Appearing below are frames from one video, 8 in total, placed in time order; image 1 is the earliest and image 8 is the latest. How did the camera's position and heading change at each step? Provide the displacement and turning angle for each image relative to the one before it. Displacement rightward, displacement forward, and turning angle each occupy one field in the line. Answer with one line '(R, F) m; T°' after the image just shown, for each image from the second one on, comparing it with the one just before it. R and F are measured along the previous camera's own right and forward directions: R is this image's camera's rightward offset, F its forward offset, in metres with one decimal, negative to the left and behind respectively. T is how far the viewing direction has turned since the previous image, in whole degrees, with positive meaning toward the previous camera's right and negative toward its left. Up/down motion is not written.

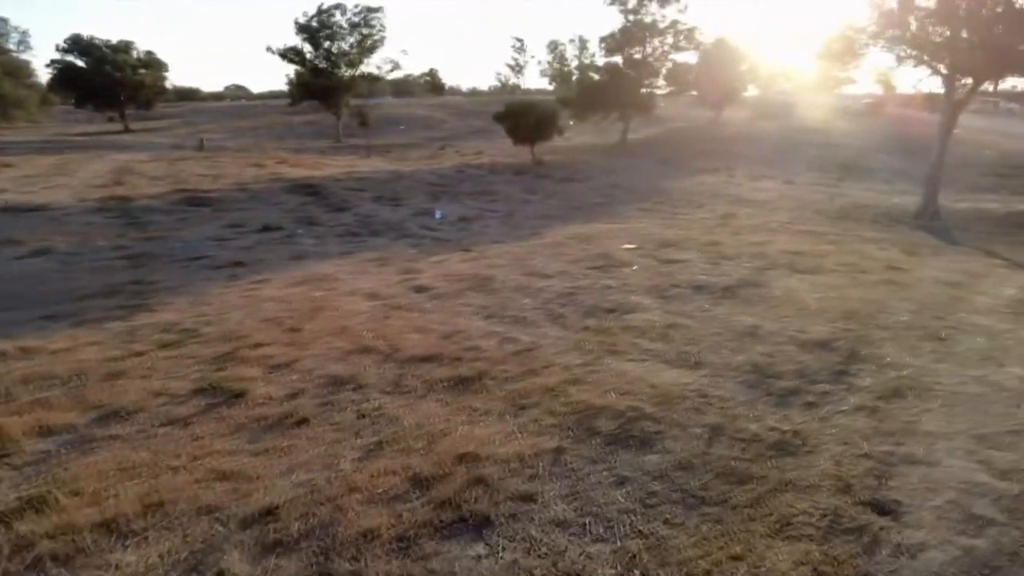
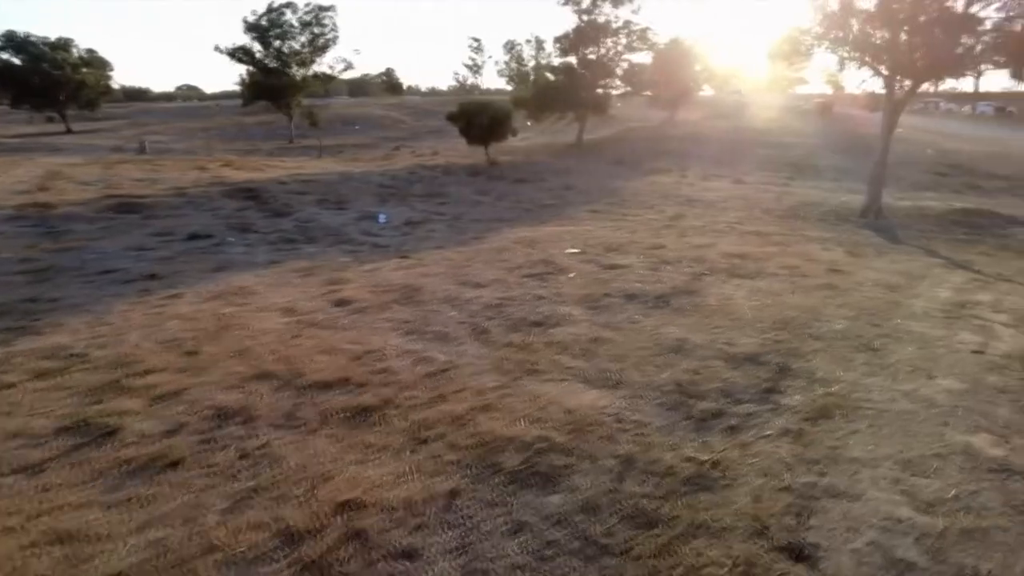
(+0.5, +0.5) m; +3°
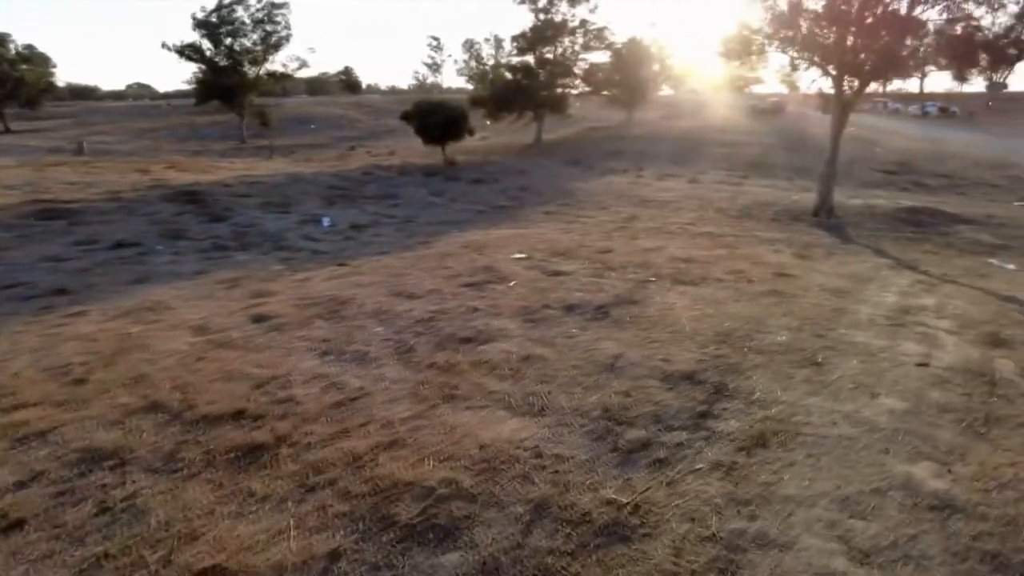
(+0.4, +0.5) m; +3°
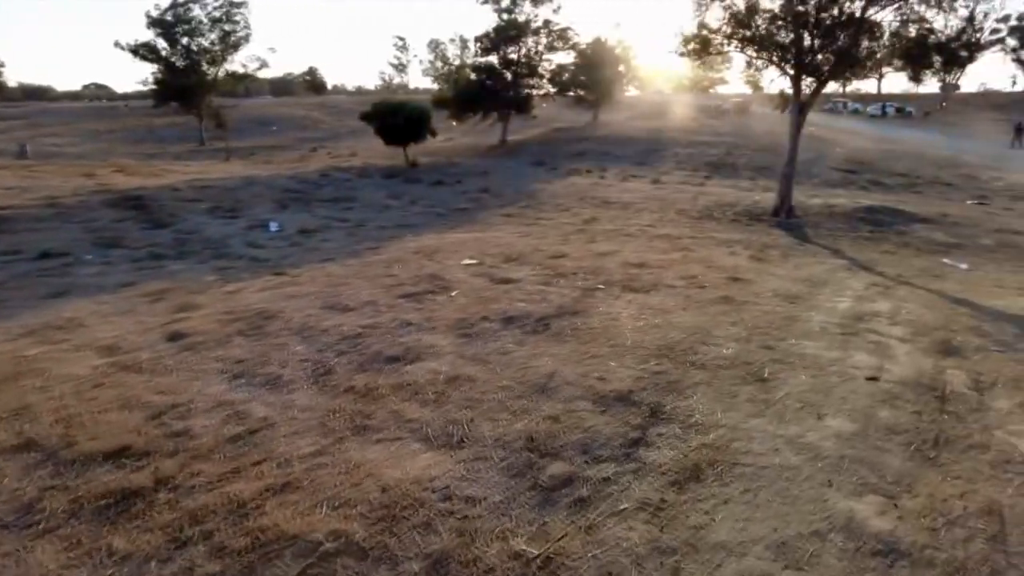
(+0.4, +0.5) m; +3°
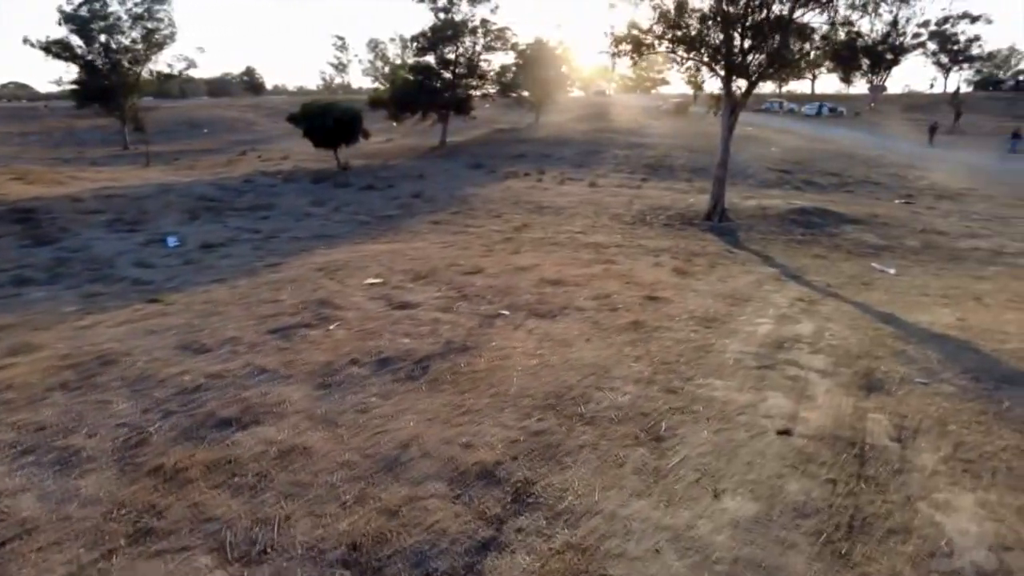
(+0.8, +1.0) m; +4°
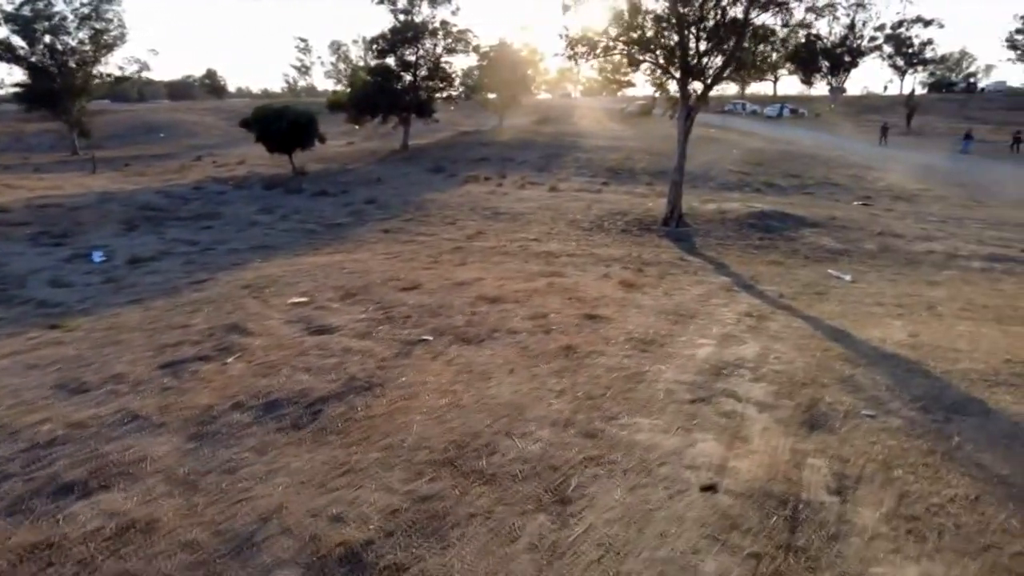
(+0.6, +0.7) m; +2°
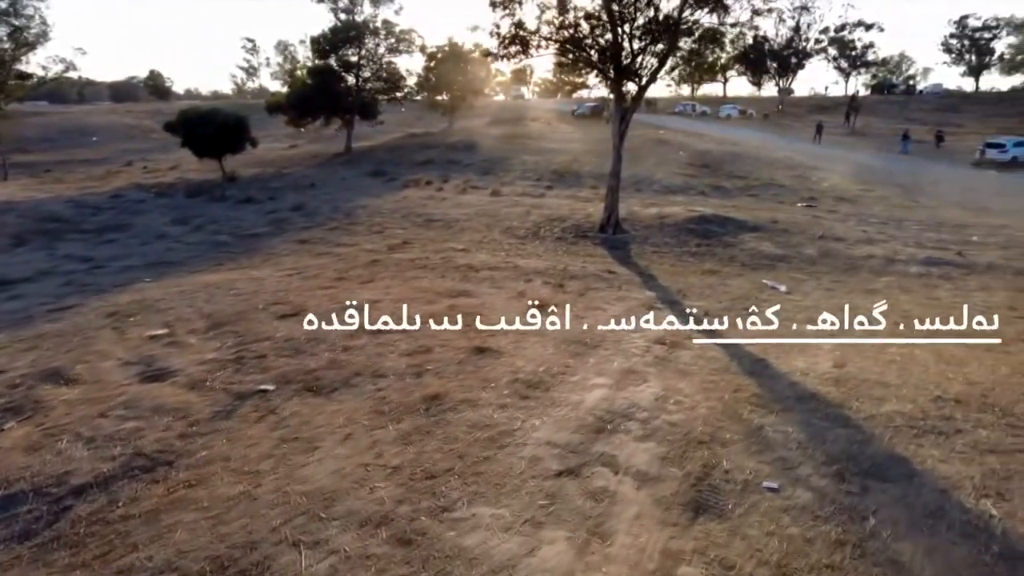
(+1.1, +1.2) m; +3°
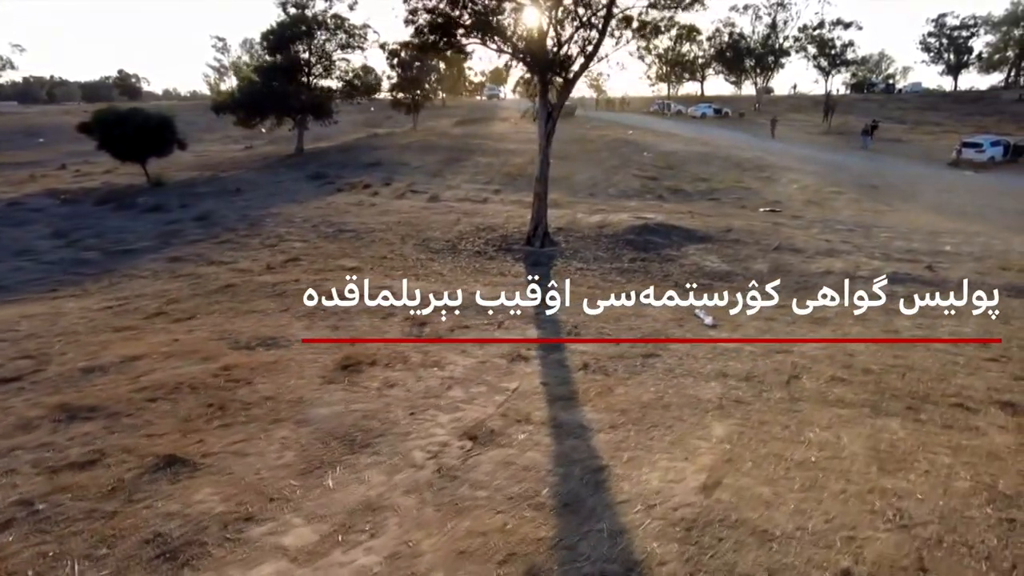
(+2.2, +2.6) m; +1°
